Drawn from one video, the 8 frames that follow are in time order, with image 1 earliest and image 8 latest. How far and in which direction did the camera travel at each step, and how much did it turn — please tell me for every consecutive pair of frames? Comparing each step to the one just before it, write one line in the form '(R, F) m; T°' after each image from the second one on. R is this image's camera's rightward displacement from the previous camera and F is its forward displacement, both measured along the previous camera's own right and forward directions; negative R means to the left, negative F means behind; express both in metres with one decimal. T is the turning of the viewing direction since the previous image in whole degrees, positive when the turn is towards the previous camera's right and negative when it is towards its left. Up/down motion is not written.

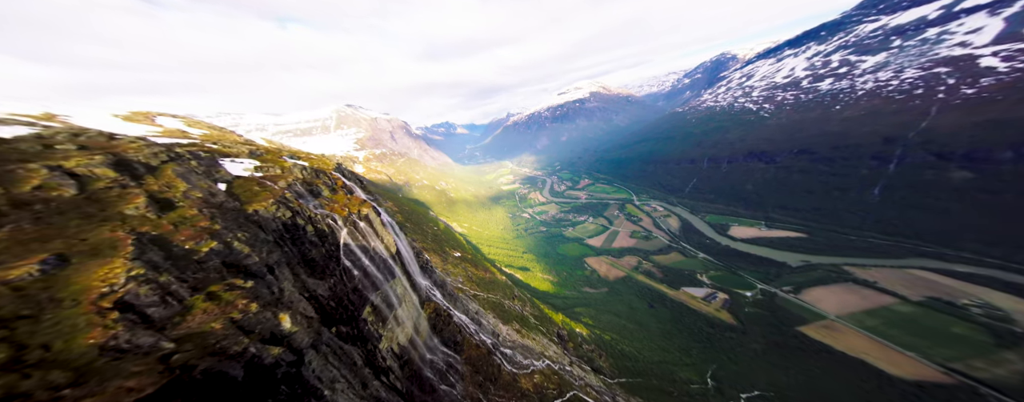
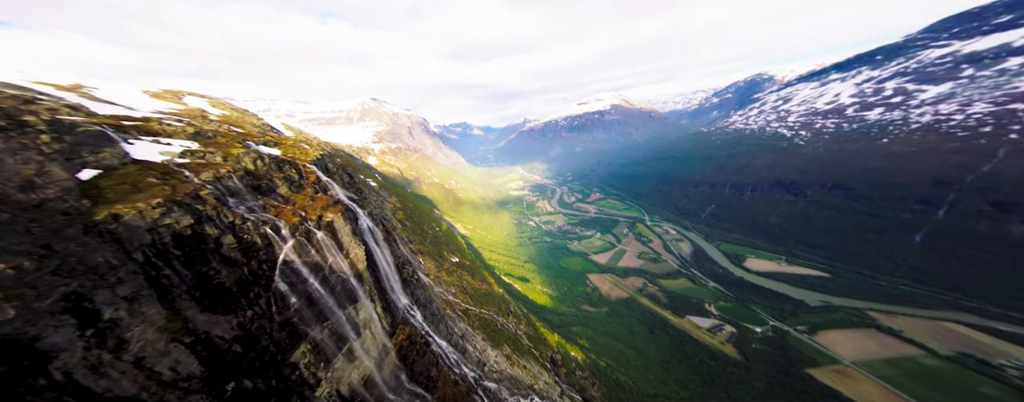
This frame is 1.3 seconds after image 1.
(+1.2, +8.1) m; -2°
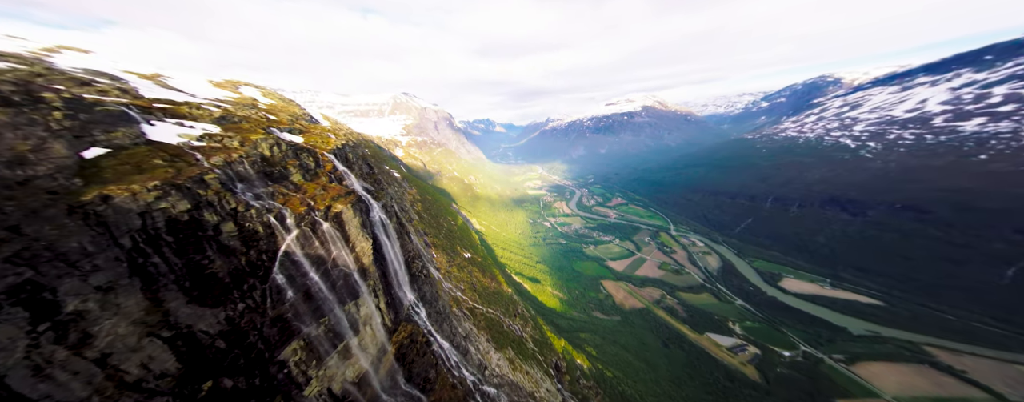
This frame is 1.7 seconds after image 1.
(+0.5, +2.5) m; -4°
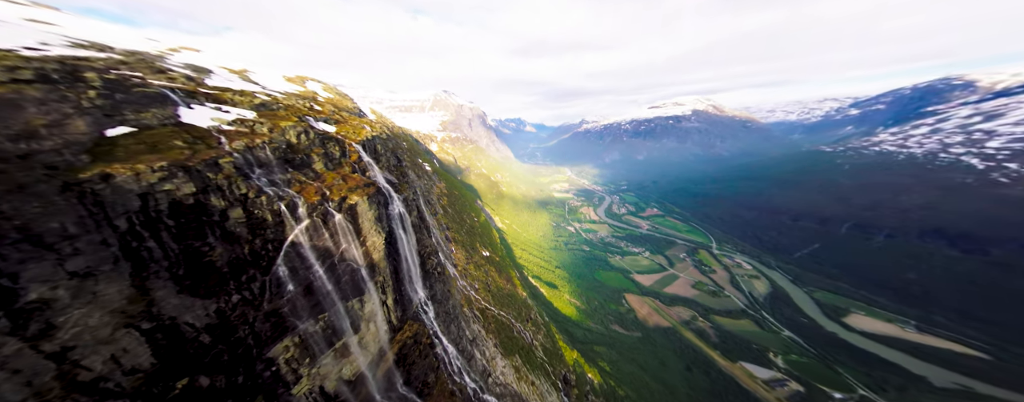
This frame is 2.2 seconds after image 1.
(+0.9, +3.1) m; -6°
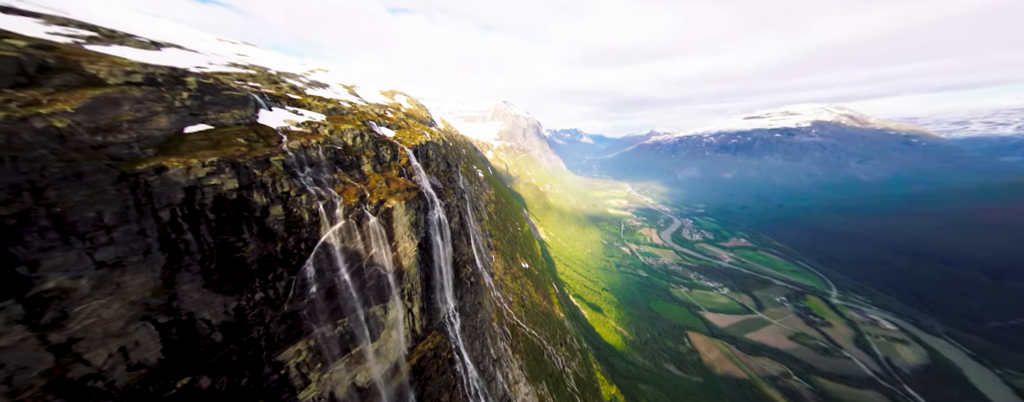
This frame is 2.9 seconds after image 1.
(+1.0, +4.2) m; -12°
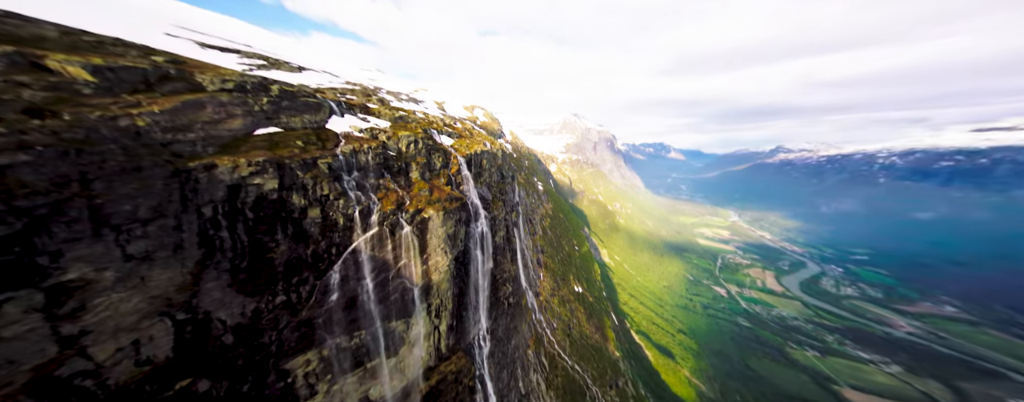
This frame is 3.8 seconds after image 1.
(+1.5, +5.2) m; -16°
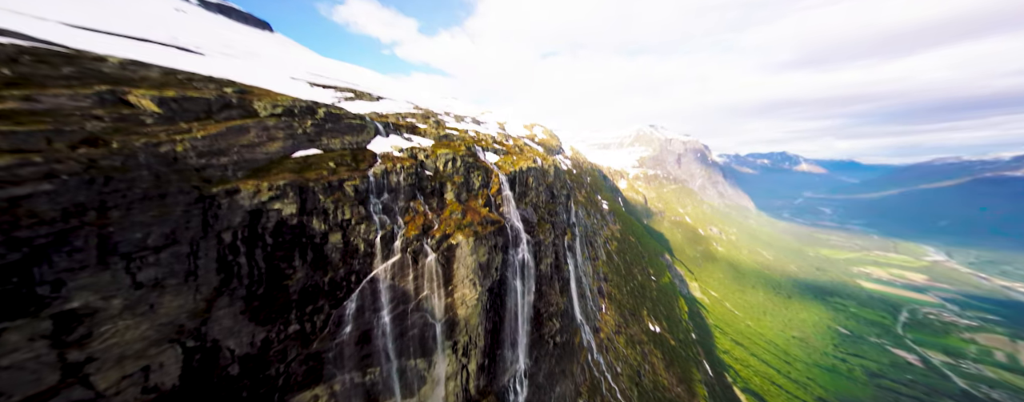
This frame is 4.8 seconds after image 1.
(+2.0, +5.3) m; -15°
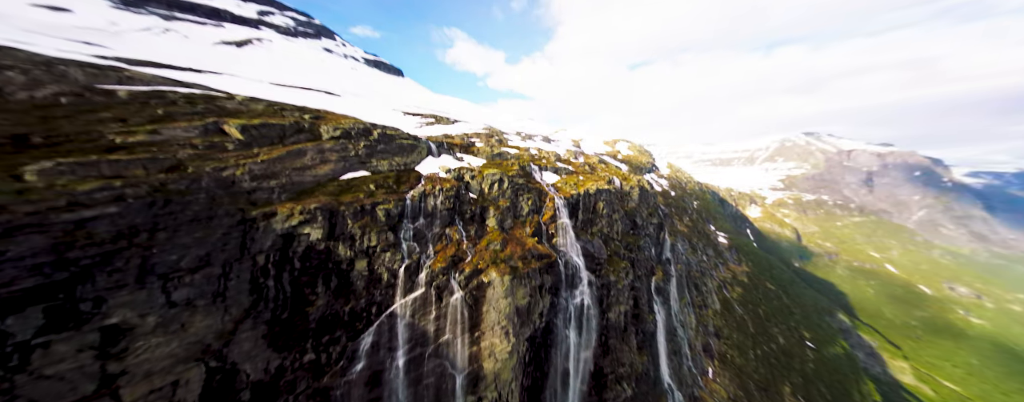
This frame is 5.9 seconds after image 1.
(+2.2, +5.9) m; -20°
